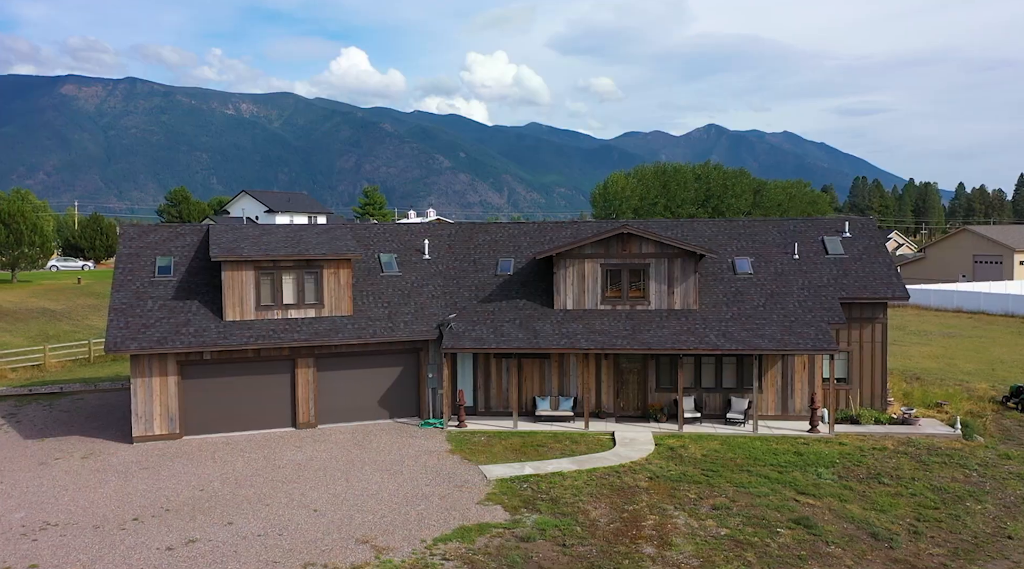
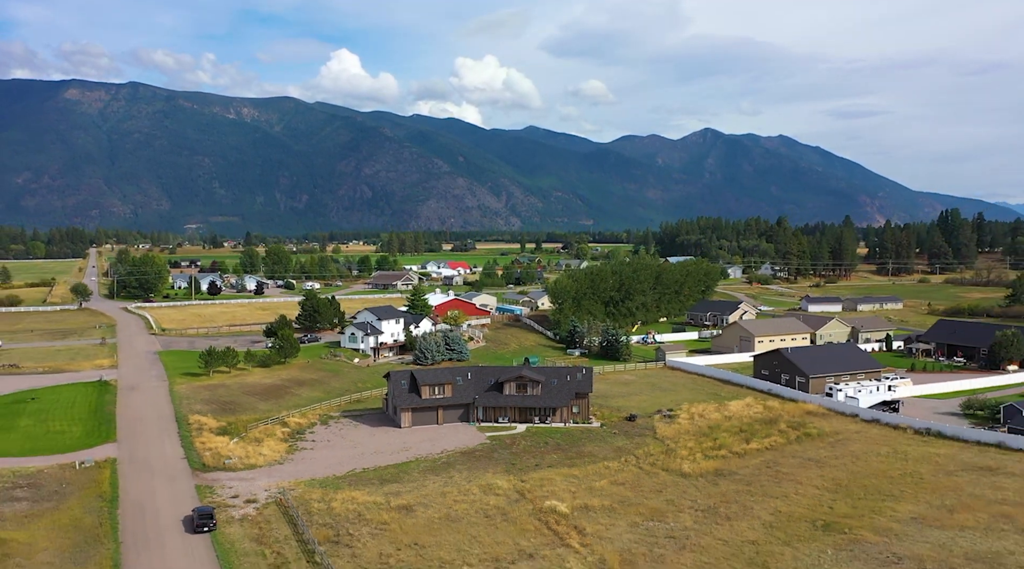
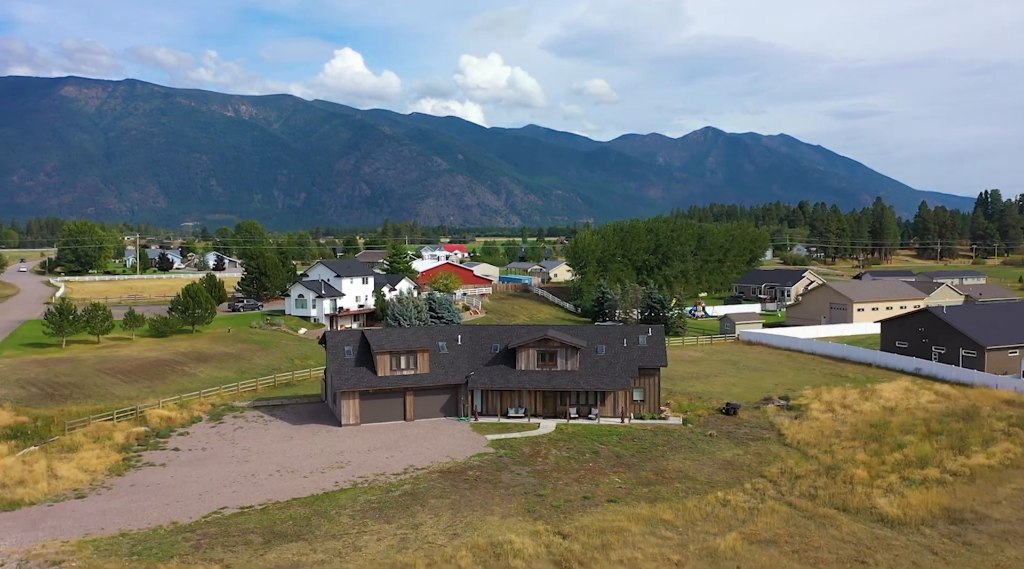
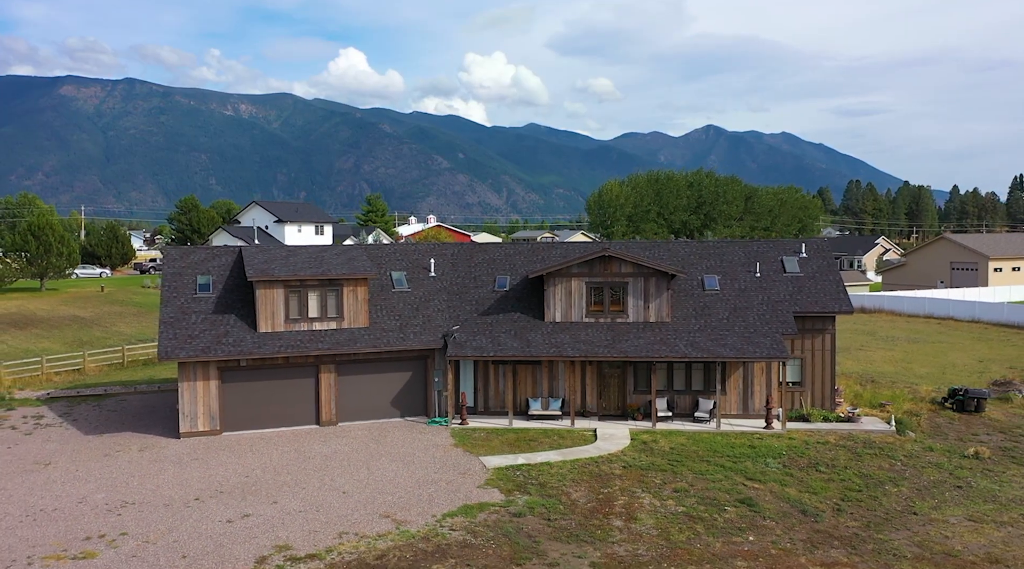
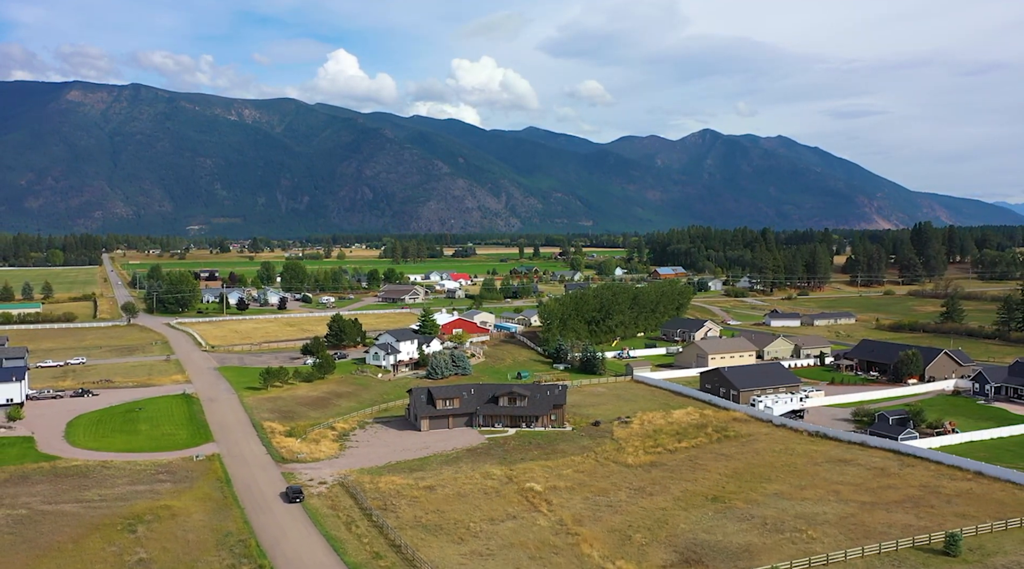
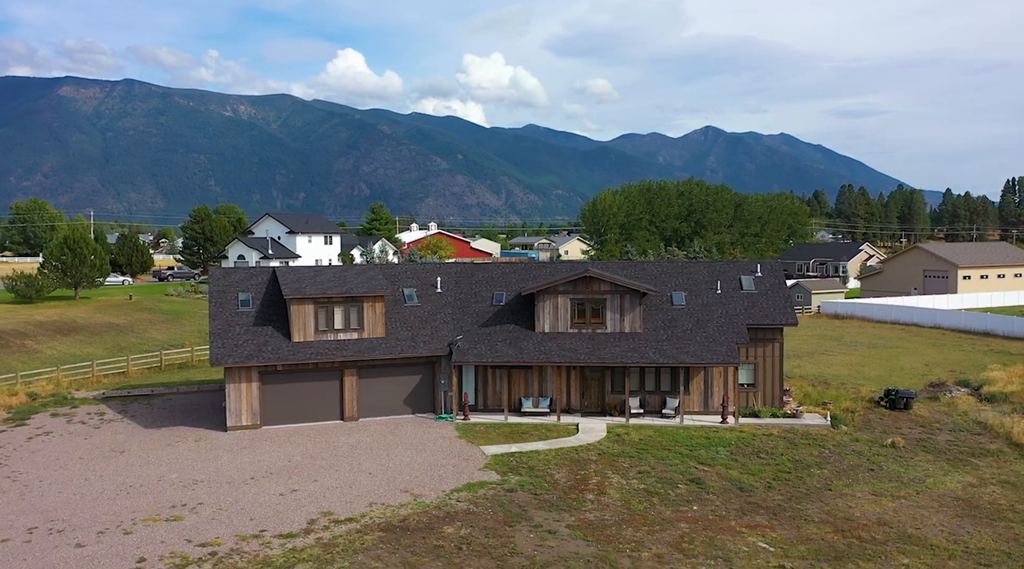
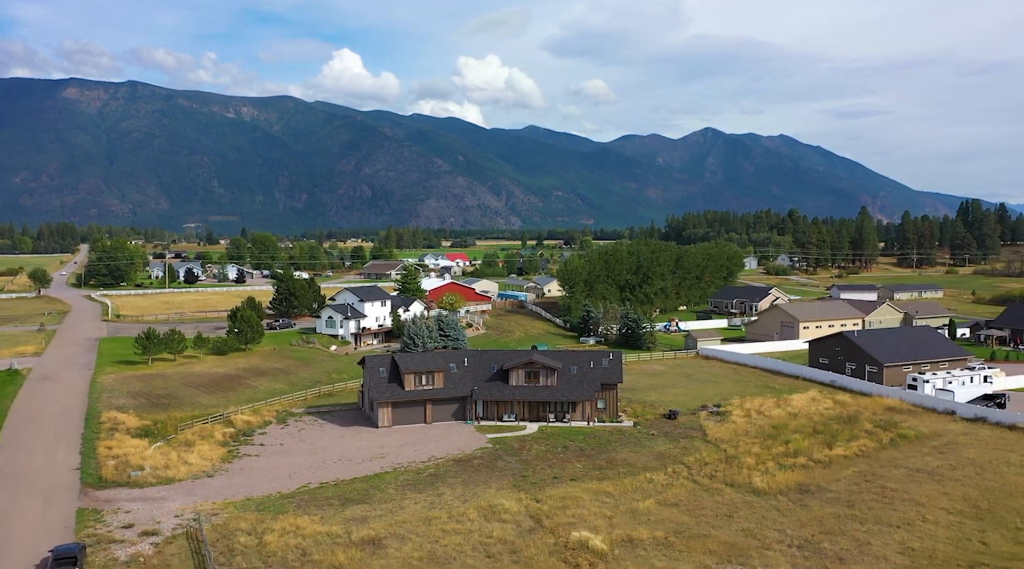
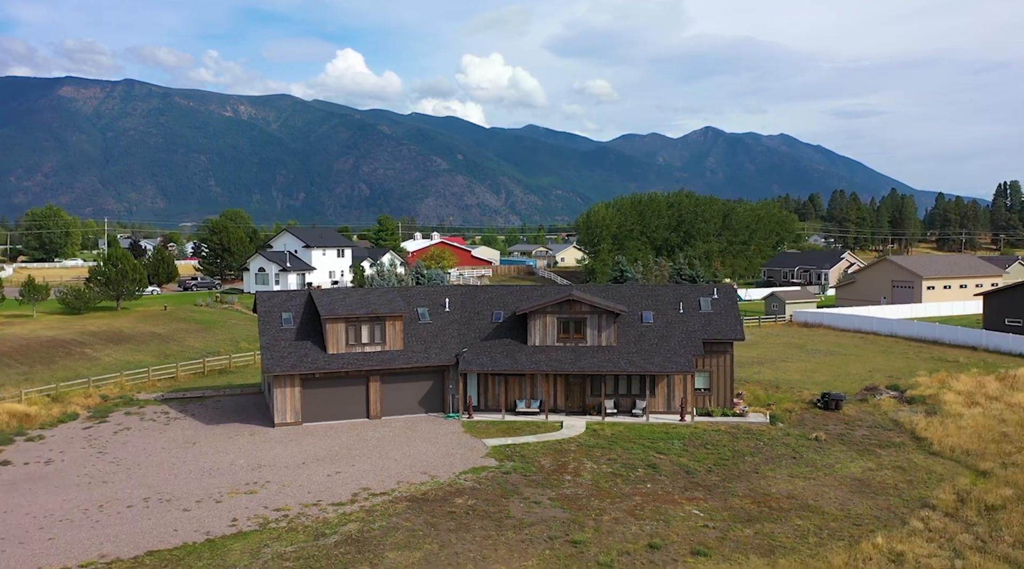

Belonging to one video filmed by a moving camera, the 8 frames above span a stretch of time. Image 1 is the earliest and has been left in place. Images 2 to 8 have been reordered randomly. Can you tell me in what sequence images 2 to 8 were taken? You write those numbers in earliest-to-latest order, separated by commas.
4, 6, 8, 3, 7, 2, 5
